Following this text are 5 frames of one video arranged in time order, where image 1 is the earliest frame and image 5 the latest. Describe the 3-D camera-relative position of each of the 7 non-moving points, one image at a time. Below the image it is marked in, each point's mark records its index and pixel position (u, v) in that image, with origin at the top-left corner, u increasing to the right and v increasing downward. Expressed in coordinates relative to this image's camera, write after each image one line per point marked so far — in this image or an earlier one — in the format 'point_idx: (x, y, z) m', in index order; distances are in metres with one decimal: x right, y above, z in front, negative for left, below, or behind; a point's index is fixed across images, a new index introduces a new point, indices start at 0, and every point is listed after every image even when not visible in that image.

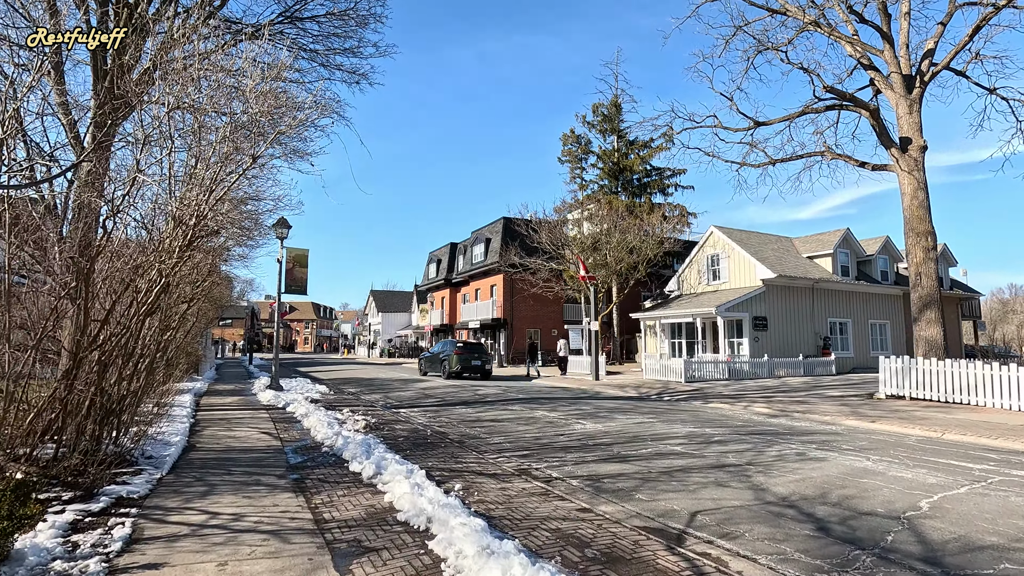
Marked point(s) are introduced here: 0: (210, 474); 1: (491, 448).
0: (-3.3, -2.0, +6.5) m
1: (-0.3, -2.3, +8.4) m
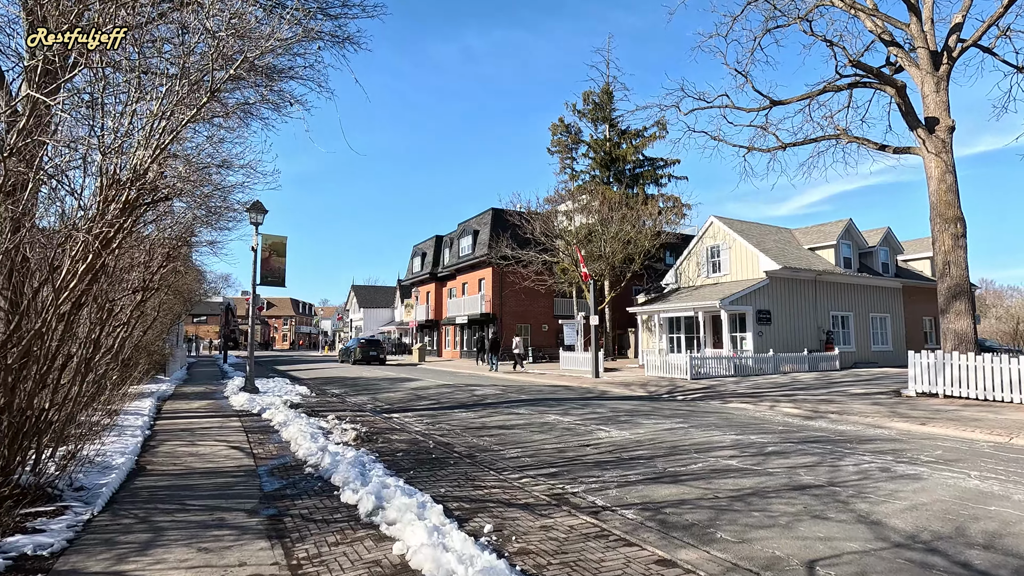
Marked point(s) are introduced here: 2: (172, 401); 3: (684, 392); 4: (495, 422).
0: (-3.0, -1.9, +5.0) m
1: (0.0, -2.1, +7.0) m
2: (-7.9, -2.6, +13.7) m
3: (+4.8, -2.9, +16.4) m
4: (-0.3, -2.4, +10.4) m
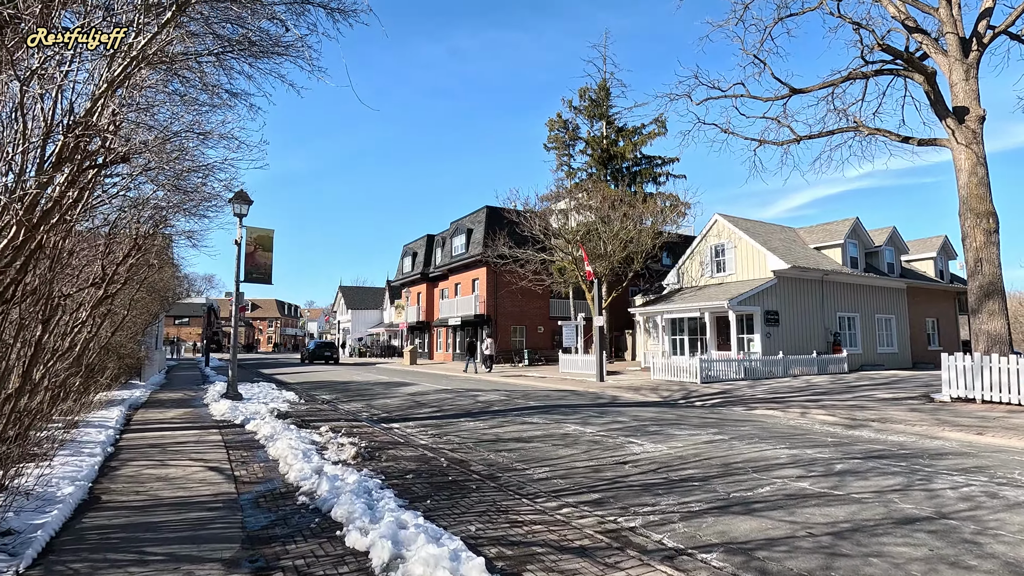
0: (-2.6, -1.8, +3.8) m
1: (+0.3, -2.0, +5.9) m
2: (-7.7, -2.5, +12.4) m
3: (+4.9, -2.8, +15.4) m
4: (0.0, -2.3, +9.3) m
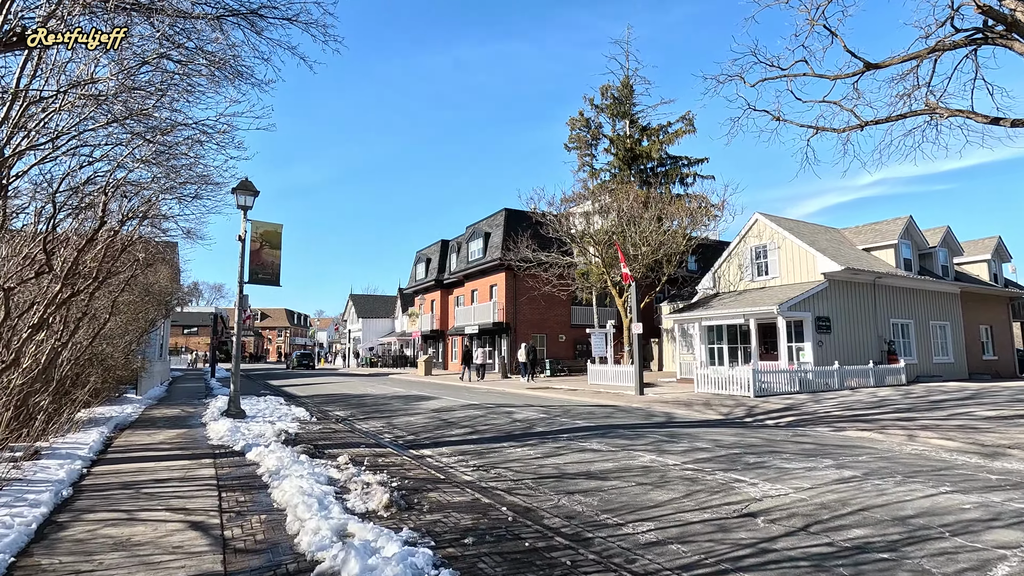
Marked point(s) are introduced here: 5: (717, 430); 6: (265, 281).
0: (-1.9, -1.6, +2.0) m
1: (+1.1, -1.9, +4.0) m
2: (-6.8, -2.6, +10.6) m
3: (+5.8, -2.9, +13.4) m
4: (+0.8, -2.2, +7.5) m
5: (+3.7, -2.6, +10.7) m
6: (-5.4, +0.1, +12.9) m
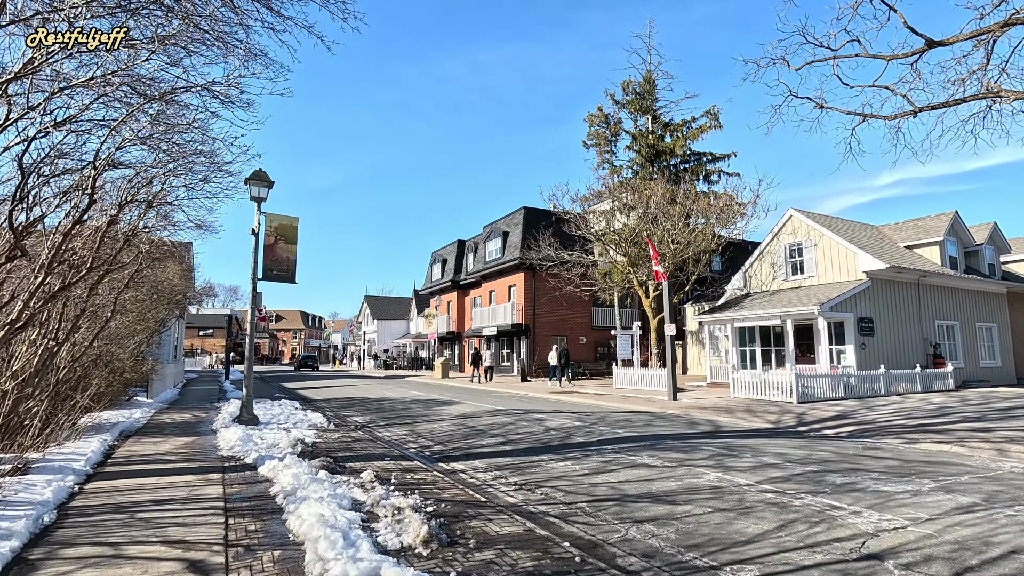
0: (-1.5, -1.5, +1.1) m
1: (+1.5, -1.8, +3.1) m
2: (-6.2, -2.5, +9.8) m
3: (+6.5, -2.8, +12.3) m
4: (+1.3, -2.2, +6.5) m
5: (+4.3, -2.5, +9.7) m
6: (-4.7, +0.2, +12.1) m
